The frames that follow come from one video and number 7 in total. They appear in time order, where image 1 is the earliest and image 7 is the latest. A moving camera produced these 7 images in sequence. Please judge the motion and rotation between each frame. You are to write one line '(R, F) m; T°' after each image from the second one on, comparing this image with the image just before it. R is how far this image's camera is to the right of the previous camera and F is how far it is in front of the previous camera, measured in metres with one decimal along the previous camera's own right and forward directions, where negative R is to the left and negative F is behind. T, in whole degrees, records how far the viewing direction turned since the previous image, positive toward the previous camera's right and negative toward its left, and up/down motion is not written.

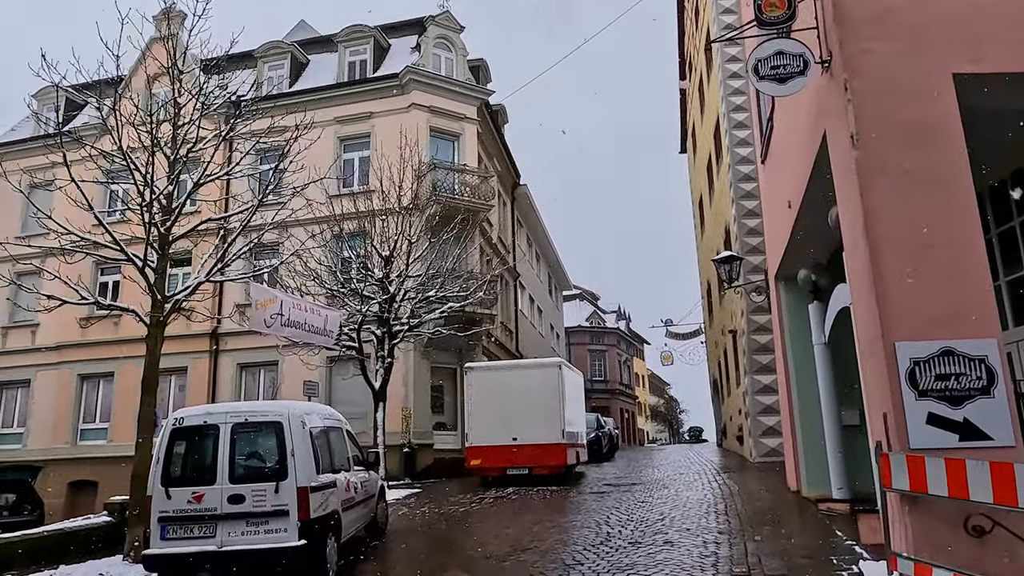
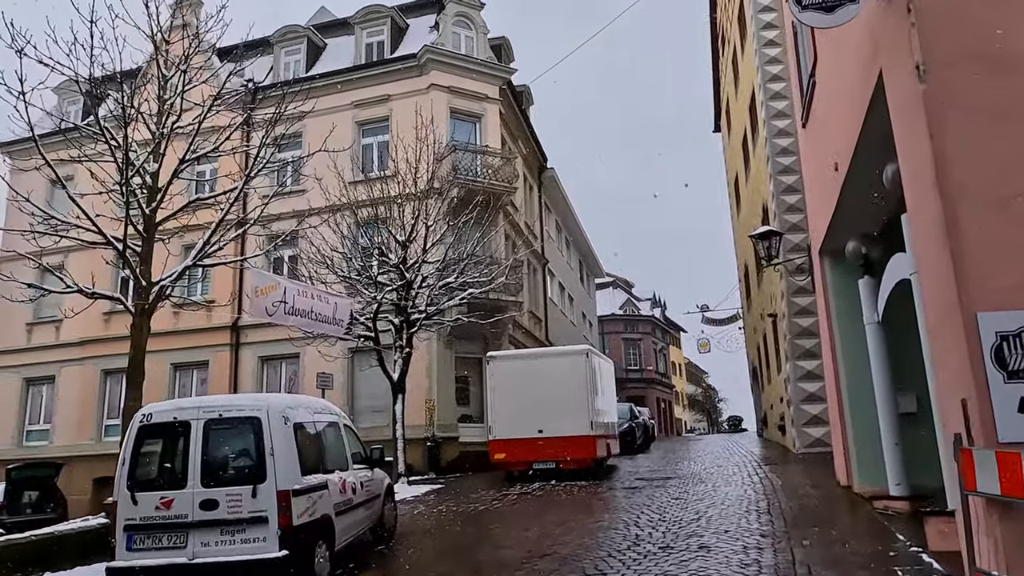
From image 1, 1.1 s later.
(+0.2, +0.9) m; -3°
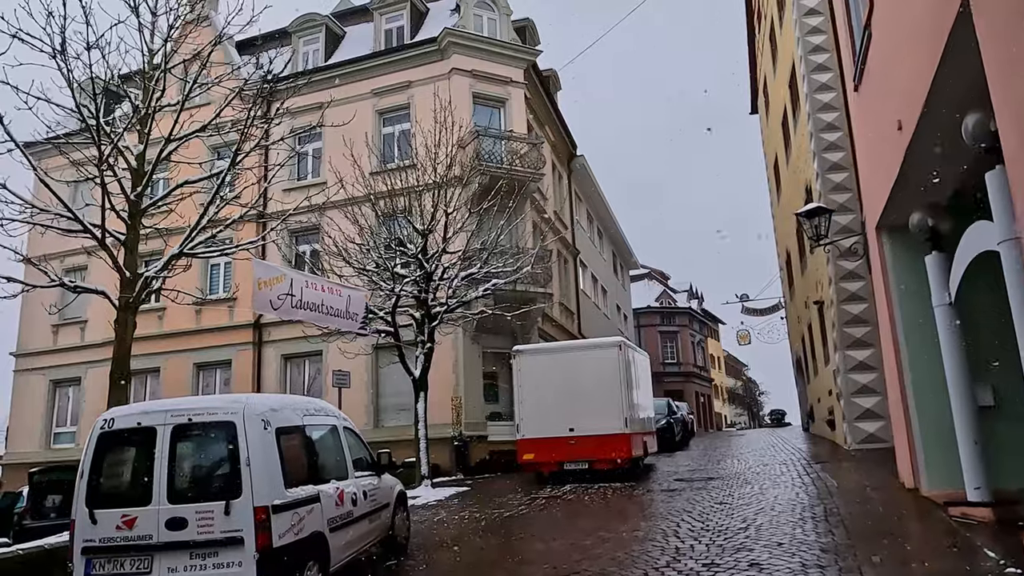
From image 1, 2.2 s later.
(+0.2, +0.9) m; -3°
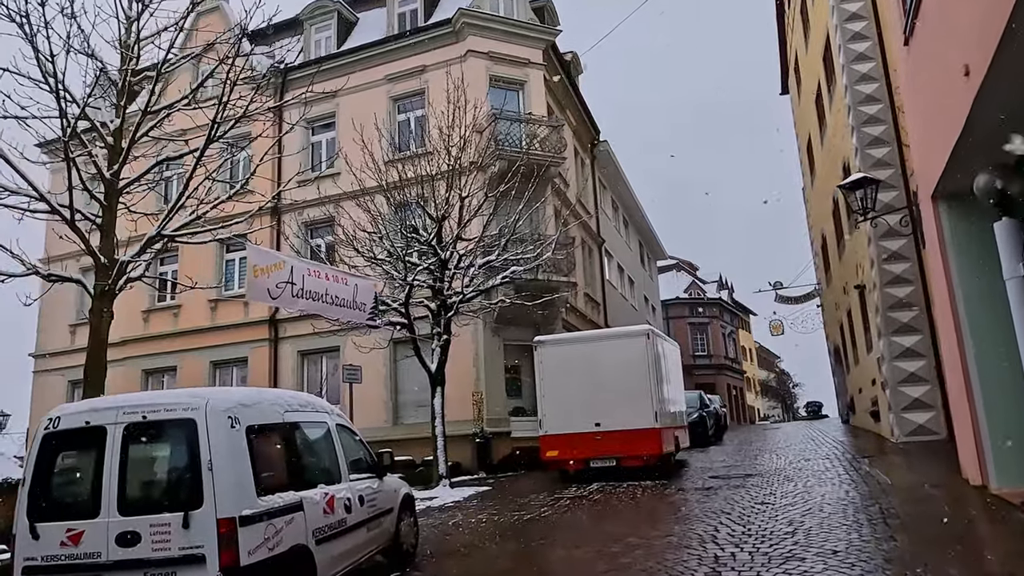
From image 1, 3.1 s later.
(+0.1, +0.8) m; -2°
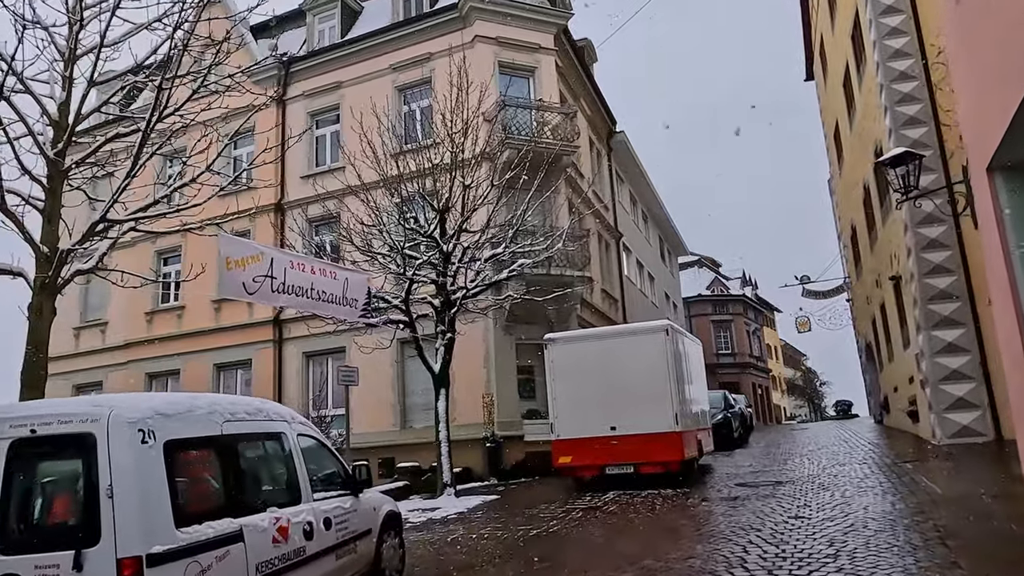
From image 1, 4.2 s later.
(+0.2, +0.9) m; -2°
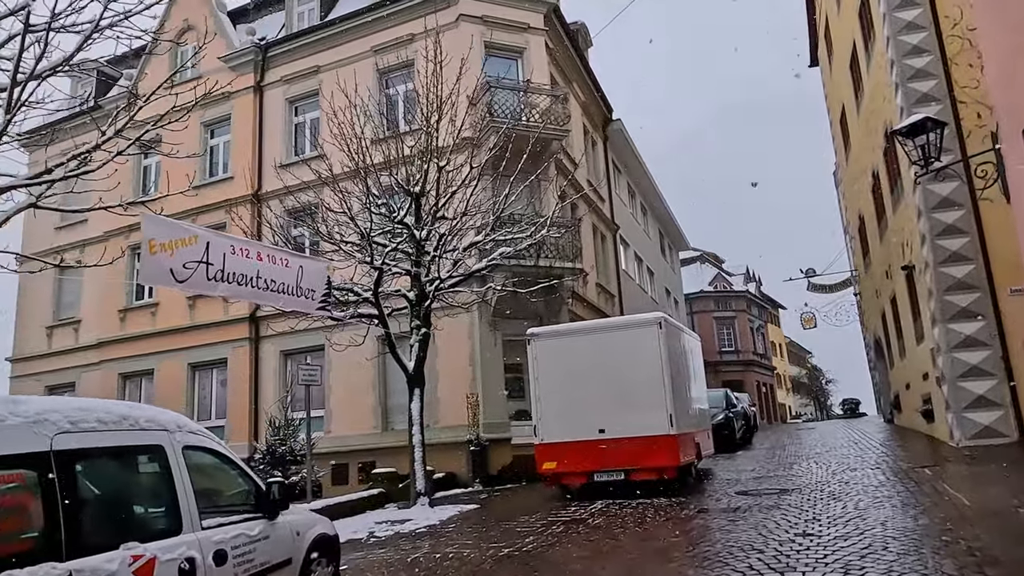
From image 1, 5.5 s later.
(+0.4, +1.0) m; 0°
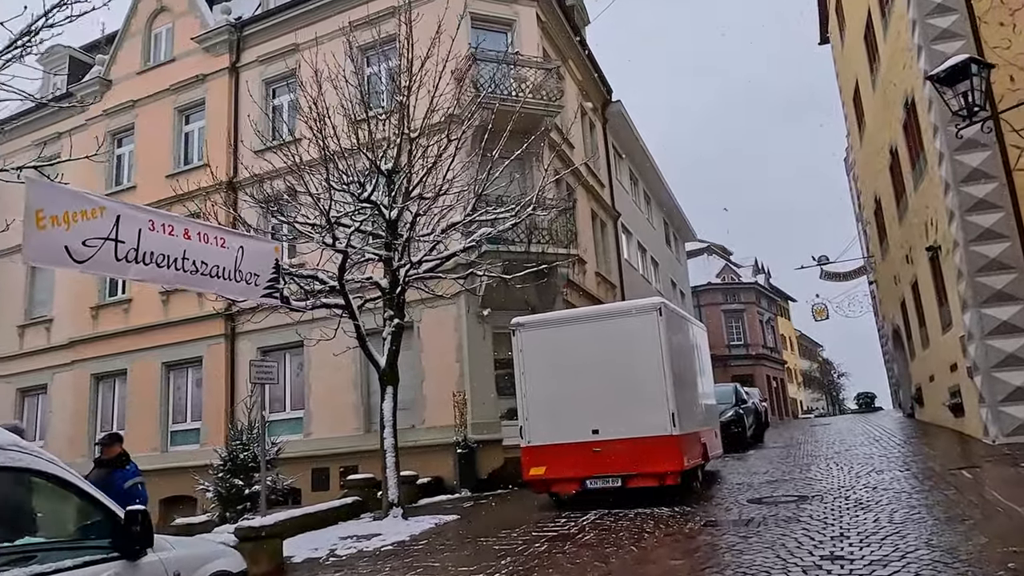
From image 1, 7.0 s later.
(+0.3, +1.2) m; -1°
